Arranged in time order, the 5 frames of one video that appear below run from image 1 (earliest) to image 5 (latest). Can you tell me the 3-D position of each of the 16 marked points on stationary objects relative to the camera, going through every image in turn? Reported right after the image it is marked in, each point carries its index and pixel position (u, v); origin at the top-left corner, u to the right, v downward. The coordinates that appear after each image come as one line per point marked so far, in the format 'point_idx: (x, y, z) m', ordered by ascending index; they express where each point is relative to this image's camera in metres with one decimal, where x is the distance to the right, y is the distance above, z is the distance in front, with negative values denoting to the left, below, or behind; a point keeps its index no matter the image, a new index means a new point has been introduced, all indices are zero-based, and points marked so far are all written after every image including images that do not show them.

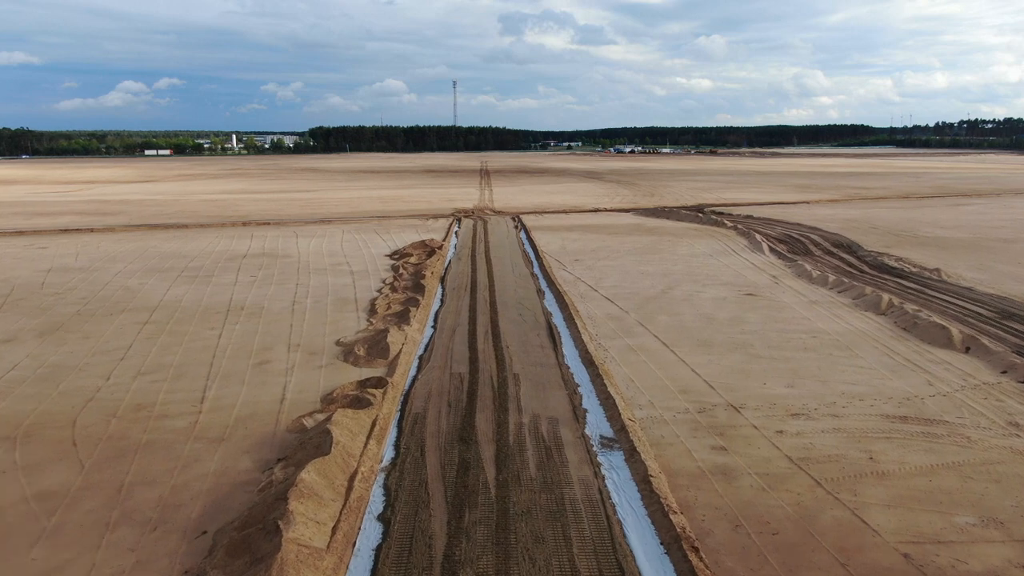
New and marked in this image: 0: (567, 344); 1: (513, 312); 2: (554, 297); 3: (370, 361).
0: (+0.7, -0.8, +12.3) m
1: (0.0, -0.4, +14.6) m
2: (+0.7, -0.2, +16.0) m
3: (-1.8, -0.9, +11.3) m
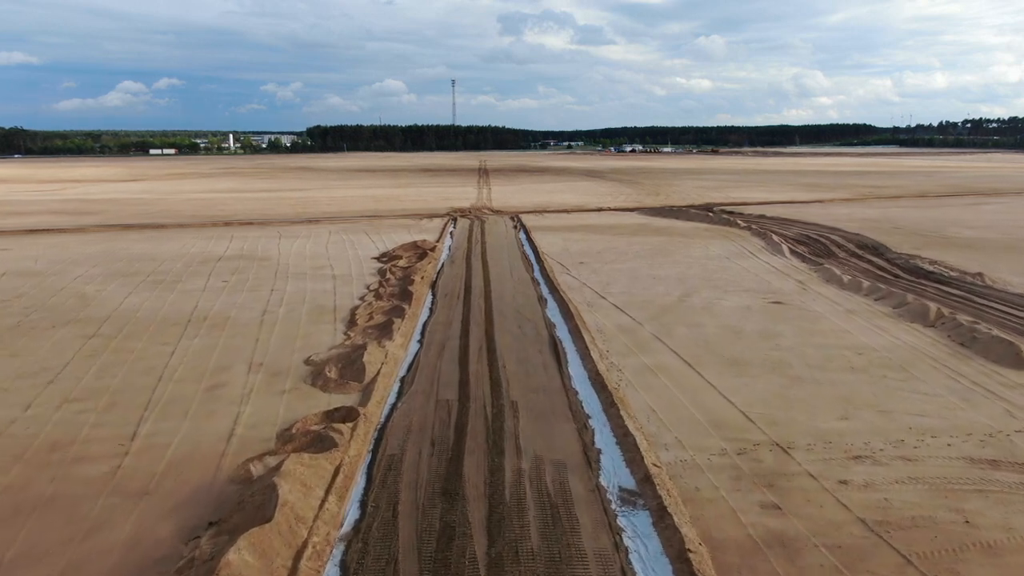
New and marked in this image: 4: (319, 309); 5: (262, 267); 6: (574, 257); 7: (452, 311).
0: (+0.7, -0.9, +10.6) m
1: (0.0, -0.5, +12.9) m
2: (+0.7, -0.3, +14.2) m
3: (-1.8, -1.0, +9.6) m
4: (-3.0, -0.3, +14.1) m
5: (-5.1, +0.4, +18.7) m
6: (+1.3, +0.7, +19.8) m
7: (-0.9, -0.3, +13.8) m
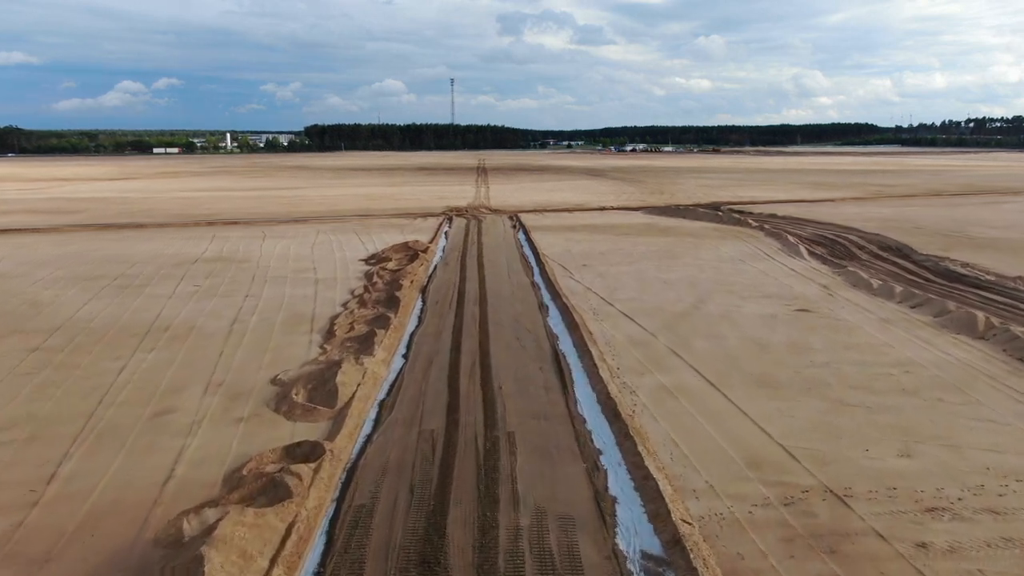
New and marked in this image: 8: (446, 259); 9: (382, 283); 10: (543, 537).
0: (+0.7, -1.0, +9.2) m
1: (0.0, -0.6, +11.5) m
2: (+0.7, -0.4, +12.9) m
3: (-1.8, -1.1, +8.2) m
4: (-3.0, -0.4, +12.7) m
5: (-5.1, +0.3, +17.3) m
6: (+1.3, +0.6, +18.4) m
7: (-0.9, -0.4, +12.4) m
8: (-1.3, +0.6, +18.8) m
9: (-2.2, +0.1, +15.3) m
10: (+0.2, -1.5, +5.7) m
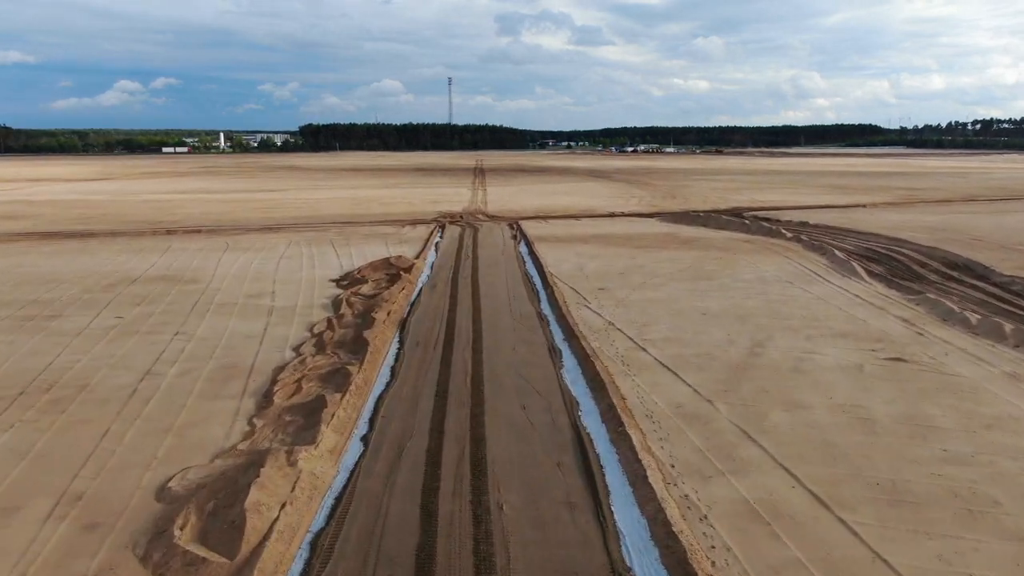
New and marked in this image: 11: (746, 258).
0: (+0.7, -1.4, +6.1) m
1: (0.0, -1.0, +8.4) m
2: (+0.7, -0.8, +9.8) m
3: (-1.8, -1.5, +5.1) m
4: (-3.0, -0.8, +9.6) m
5: (-5.1, -0.1, +14.2) m
6: (+1.3, +0.1, +15.4) m
7: (-0.9, -0.9, +9.3) m
8: (-1.3, +0.2, +15.7) m
9: (-2.1, -0.4, +12.2) m
10: (+0.2, -2.0, +2.6) m
11: (+4.6, +0.6, +18.1) m
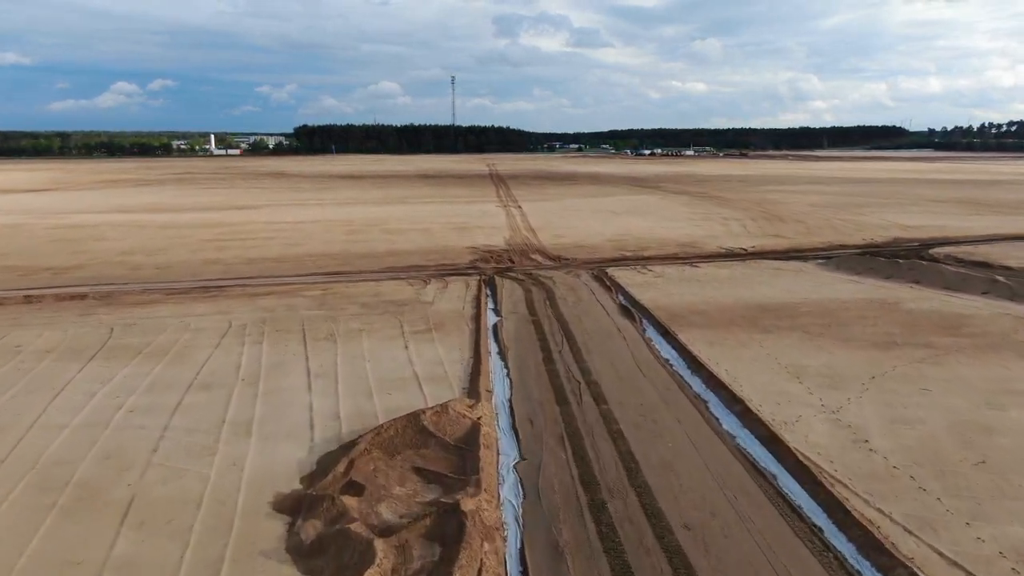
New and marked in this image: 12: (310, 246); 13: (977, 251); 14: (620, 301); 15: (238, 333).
0: (+2.3, -2.9, -3.4) m
1: (+1.5, -2.6, -1.1) m
2: (+2.2, -2.3, +0.3) m
3: (-0.2, -3.1, -4.4) m
4: (-1.4, -2.4, +0.2) m
5: (-3.6, -1.6, +4.7) m
6: (+2.9, -1.4, +5.9) m
7: (+0.6, -2.4, -0.1) m
8: (+0.2, -1.4, +6.2) m
9: (-0.6, -1.9, +2.7) m
10: (+1.8, -3.5, -6.9) m
11: (+6.2, -0.9, +8.7) m
12: (-4.3, +0.9, +19.7) m
13: (+9.5, +0.7, +18.8) m
14: (+1.6, -0.2, +13.5) m
15: (-3.4, -0.6, +11.2) m
